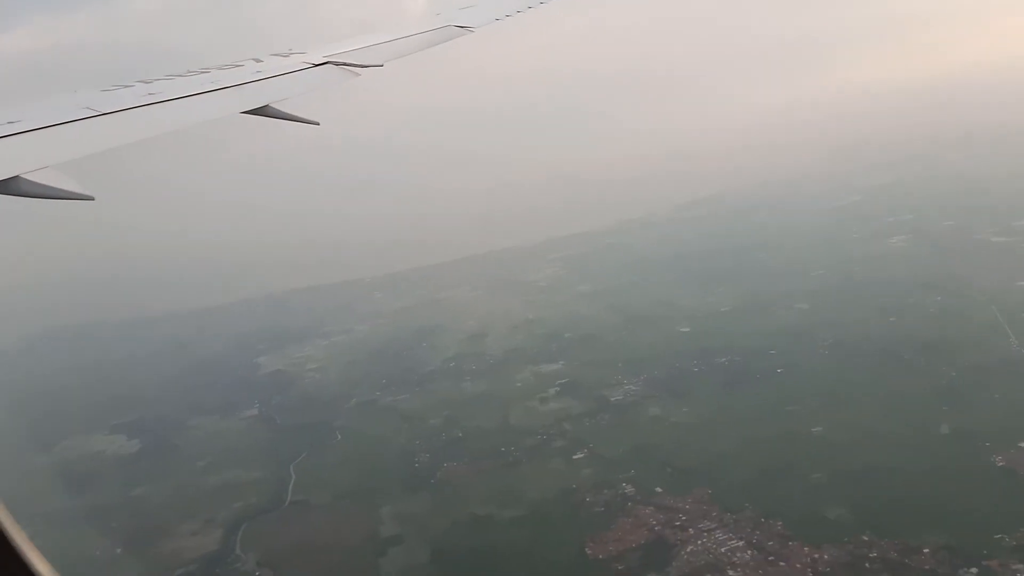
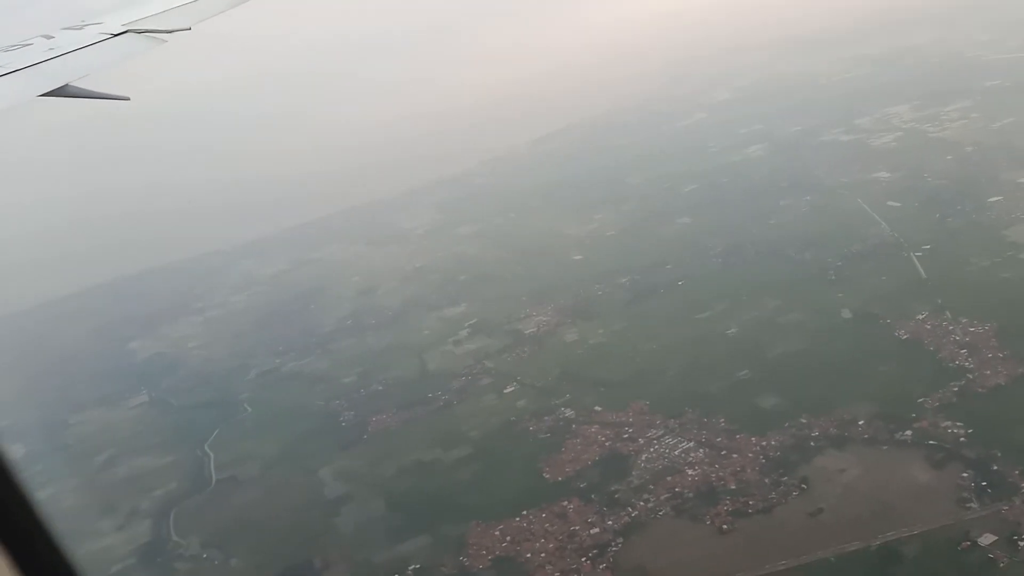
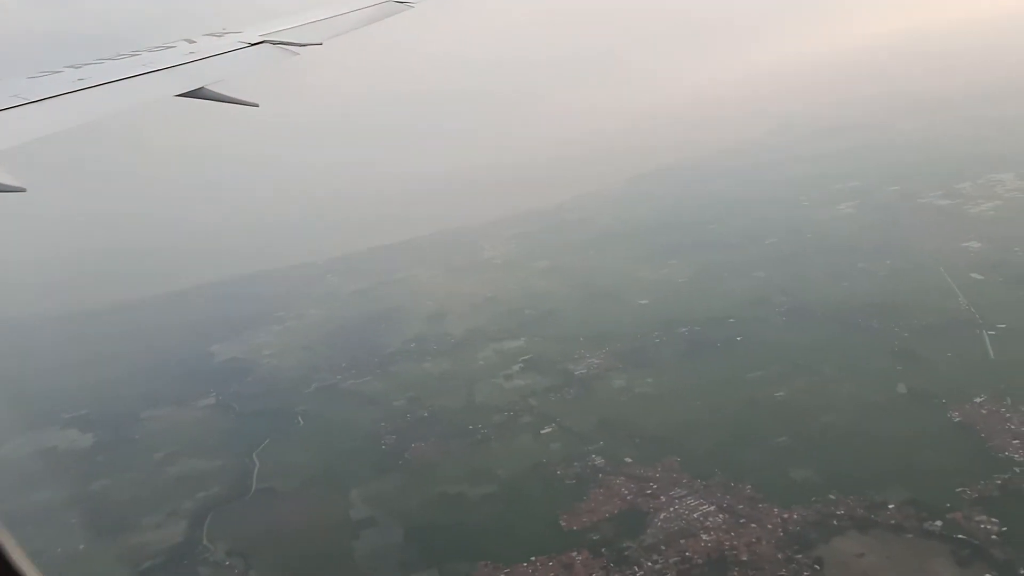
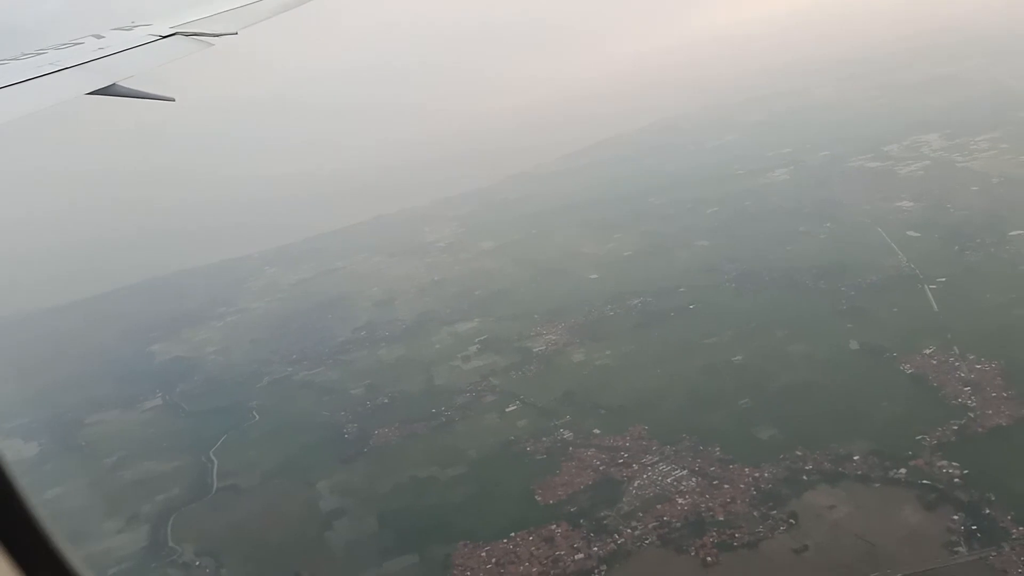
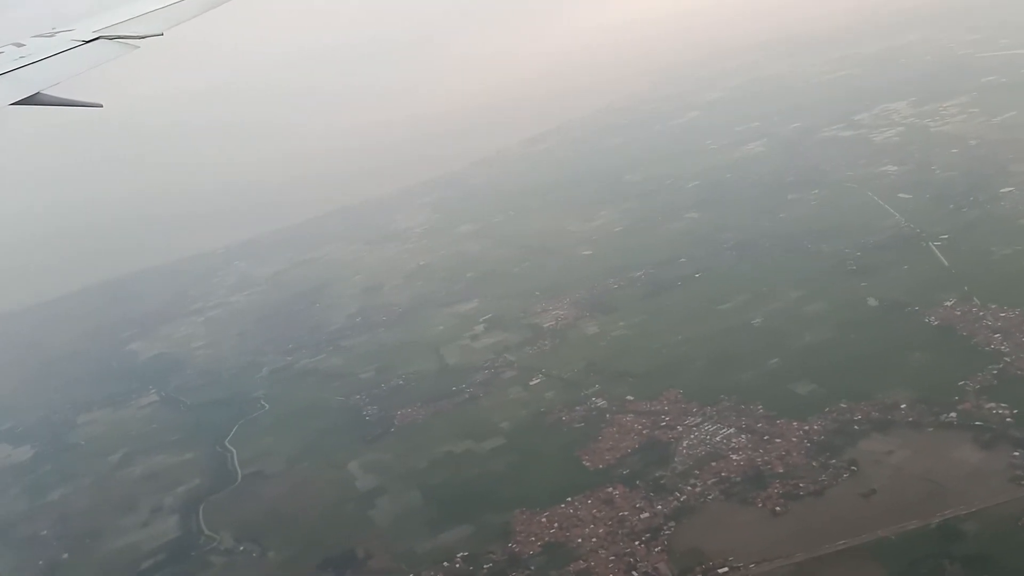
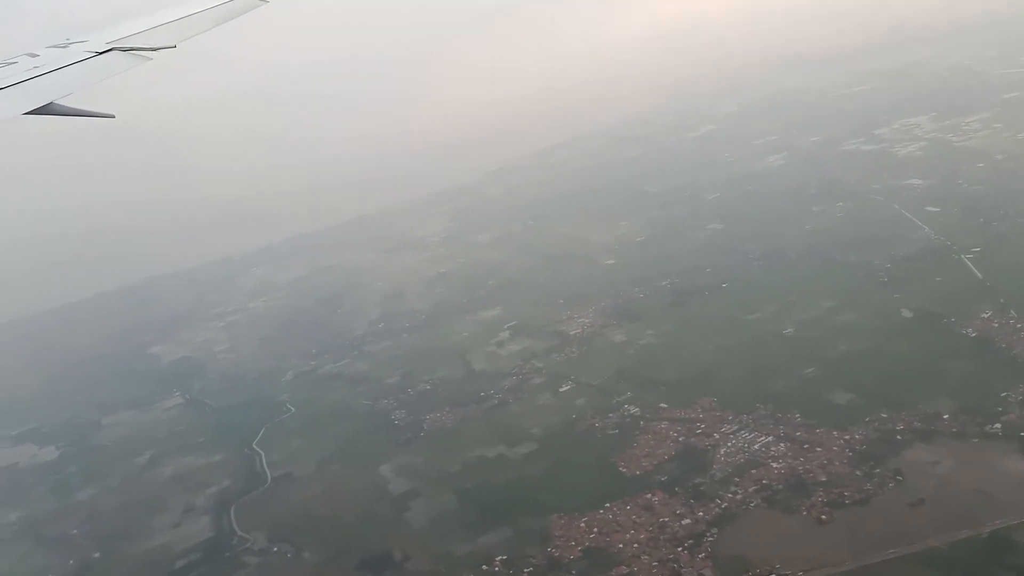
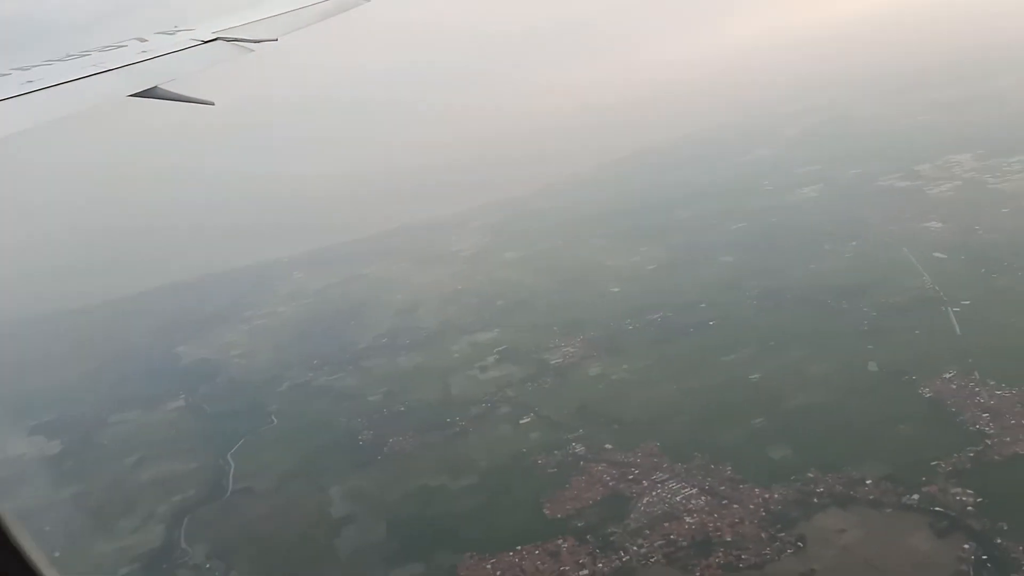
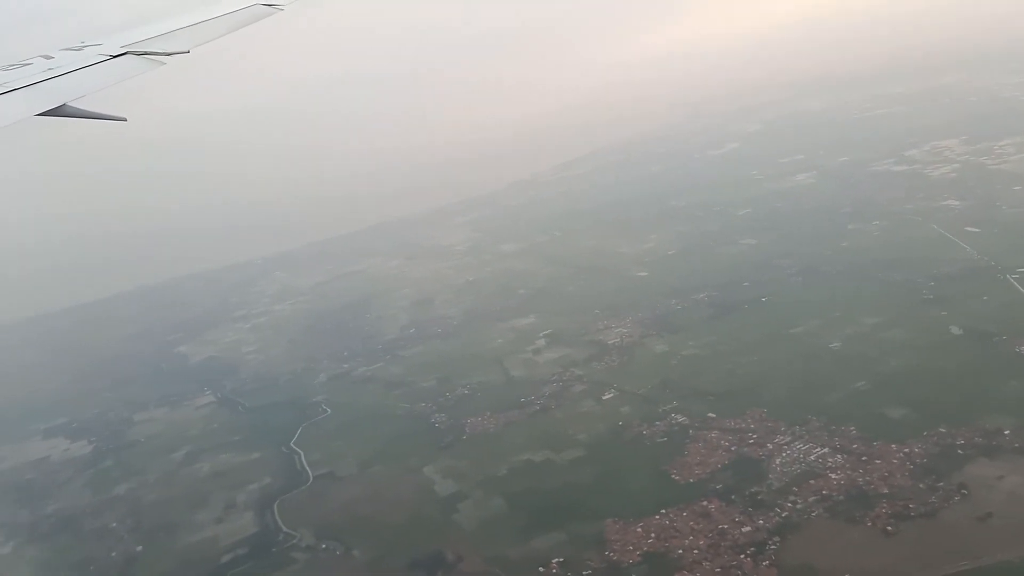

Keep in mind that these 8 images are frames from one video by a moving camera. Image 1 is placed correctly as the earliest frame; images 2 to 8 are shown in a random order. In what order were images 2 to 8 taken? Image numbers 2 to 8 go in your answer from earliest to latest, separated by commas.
3, 7, 4, 2, 5, 6, 8
